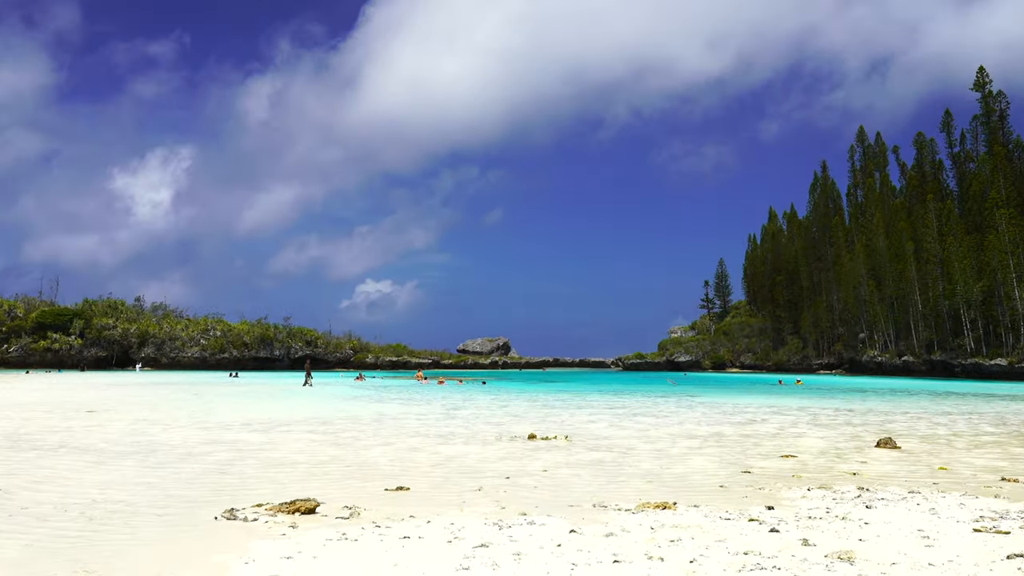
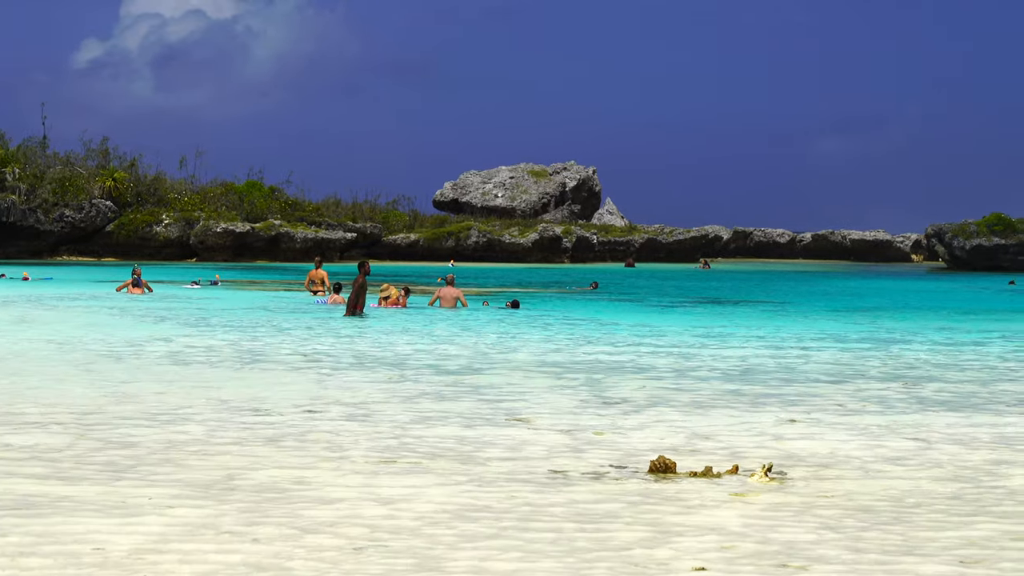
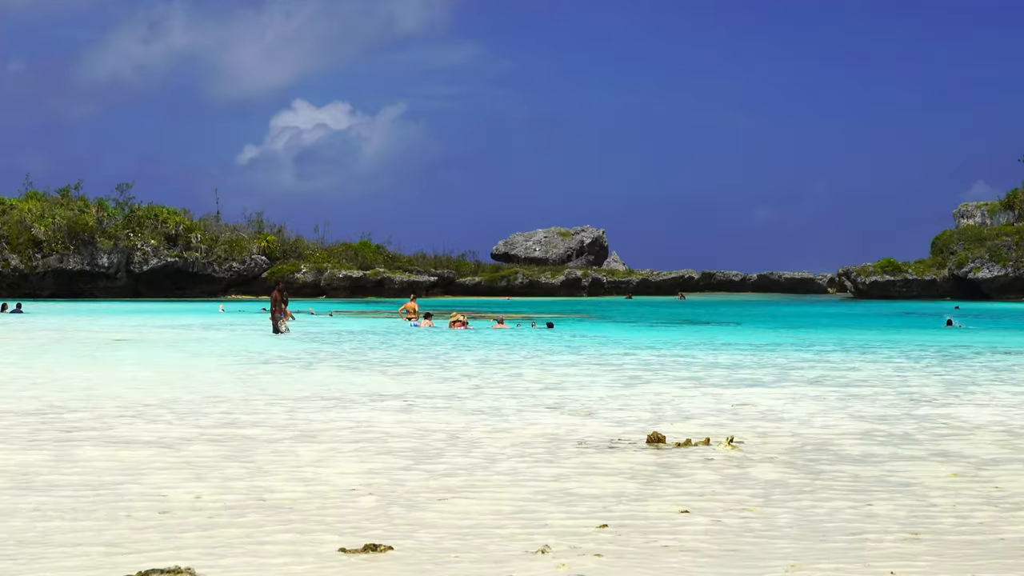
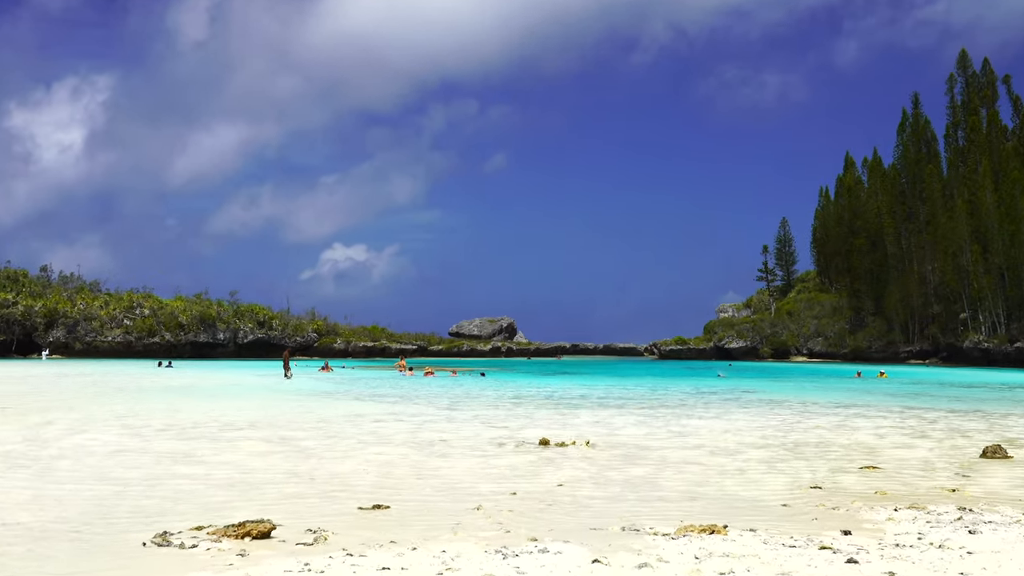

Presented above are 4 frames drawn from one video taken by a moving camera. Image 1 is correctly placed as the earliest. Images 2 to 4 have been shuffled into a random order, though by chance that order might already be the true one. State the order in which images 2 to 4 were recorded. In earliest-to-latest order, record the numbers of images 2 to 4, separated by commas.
4, 3, 2
